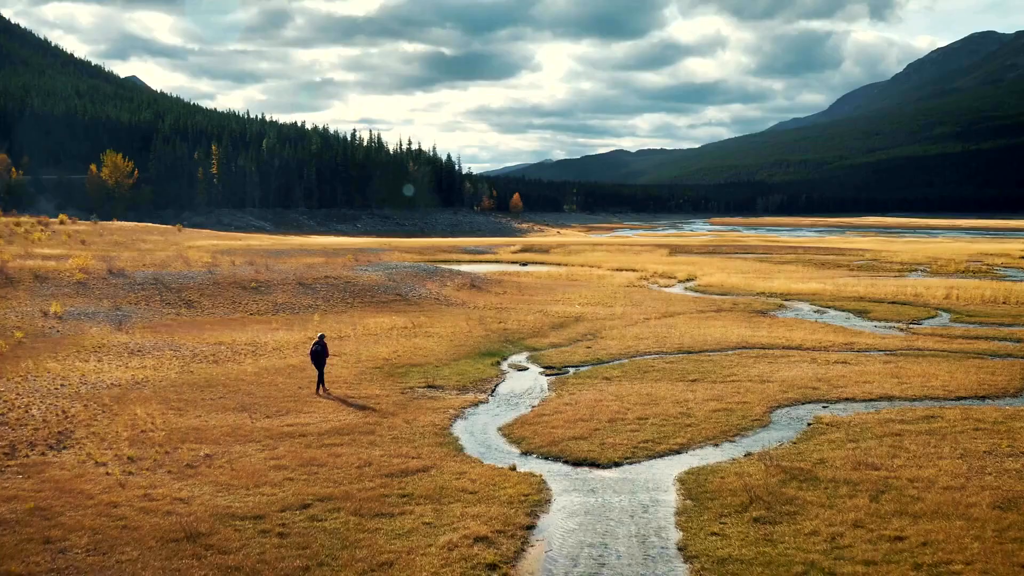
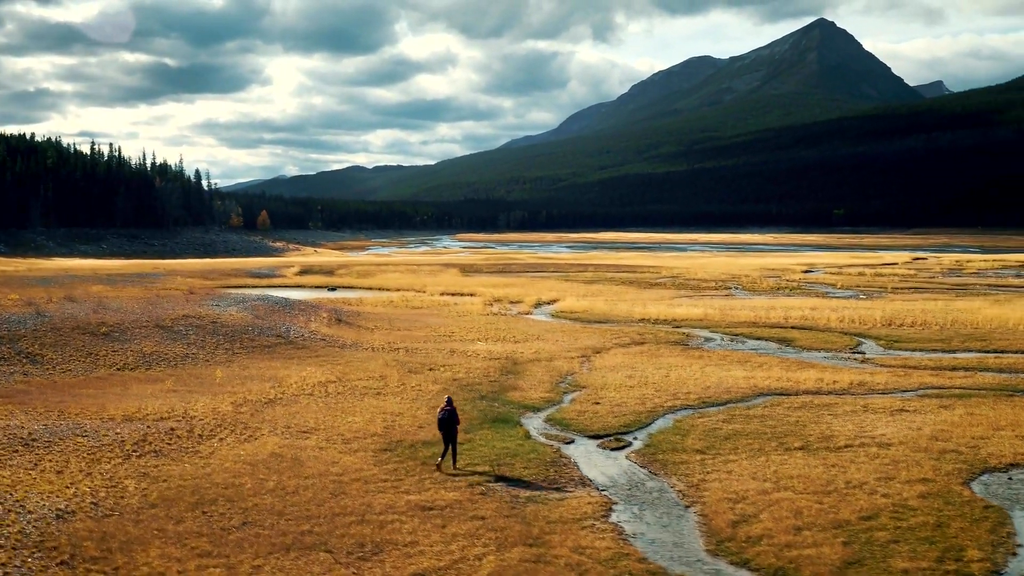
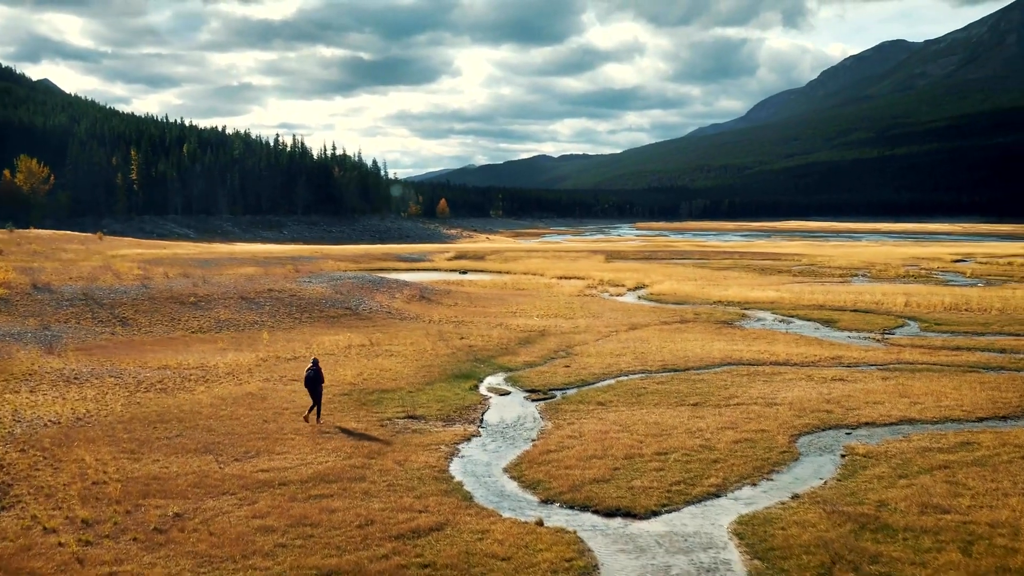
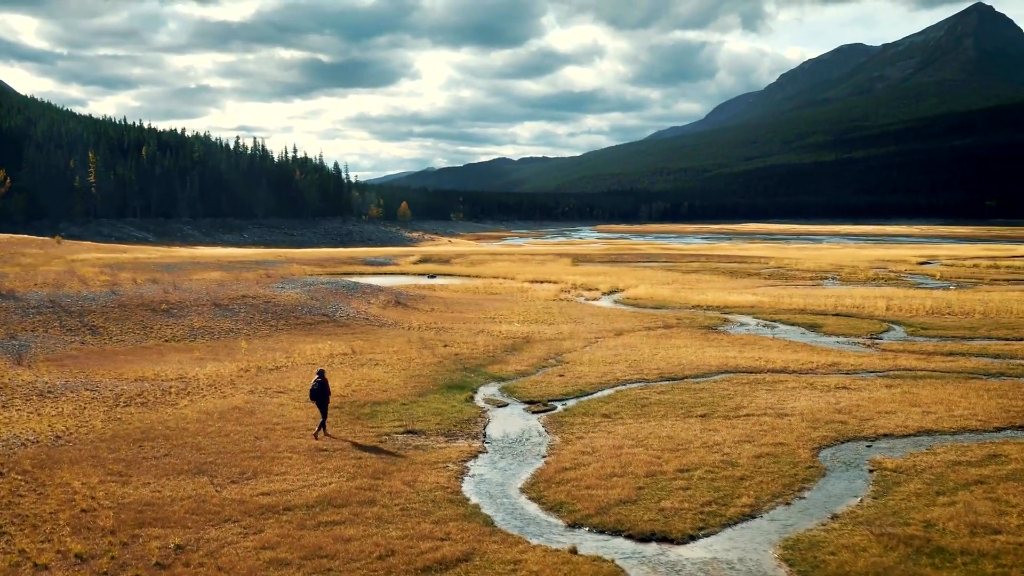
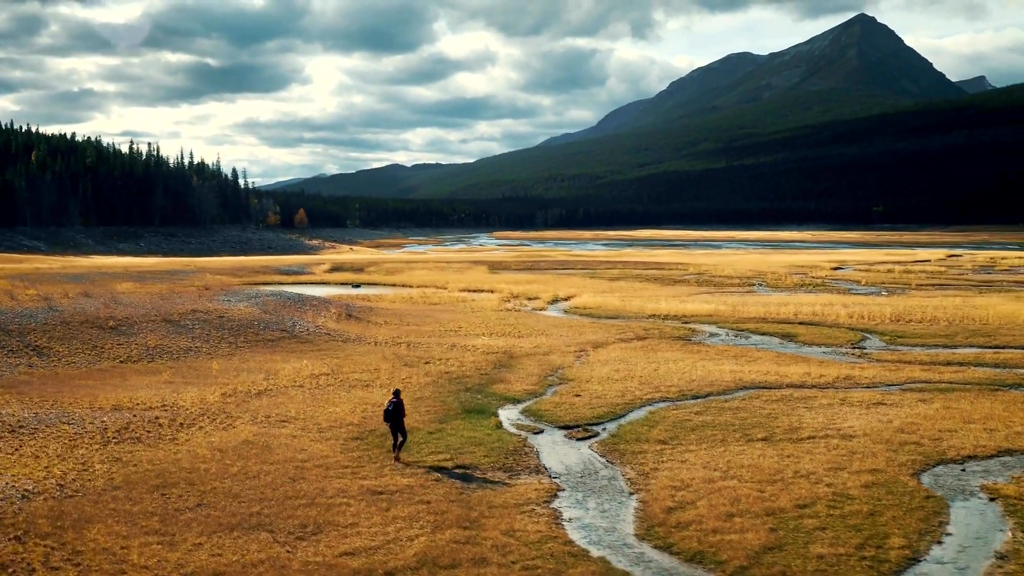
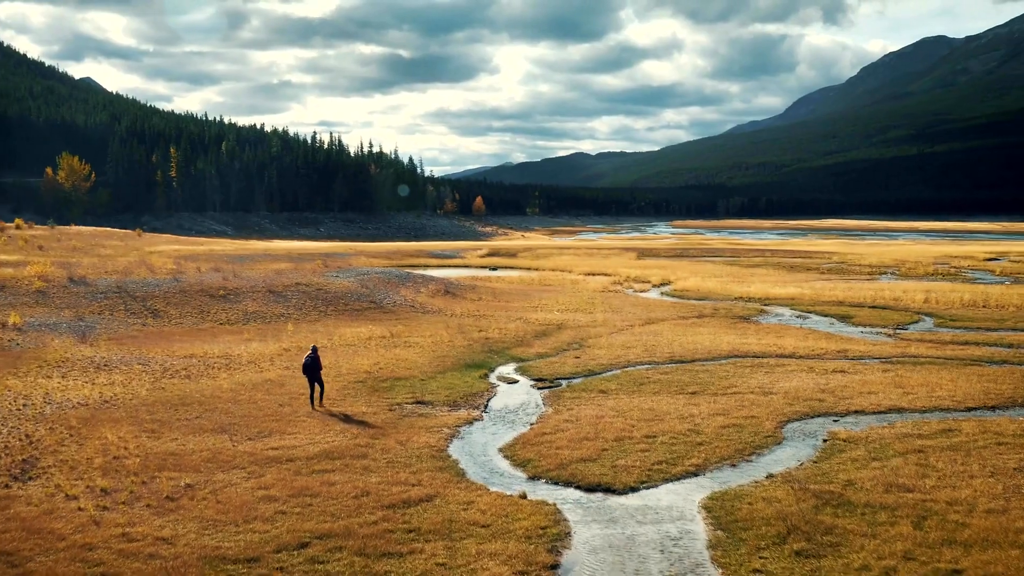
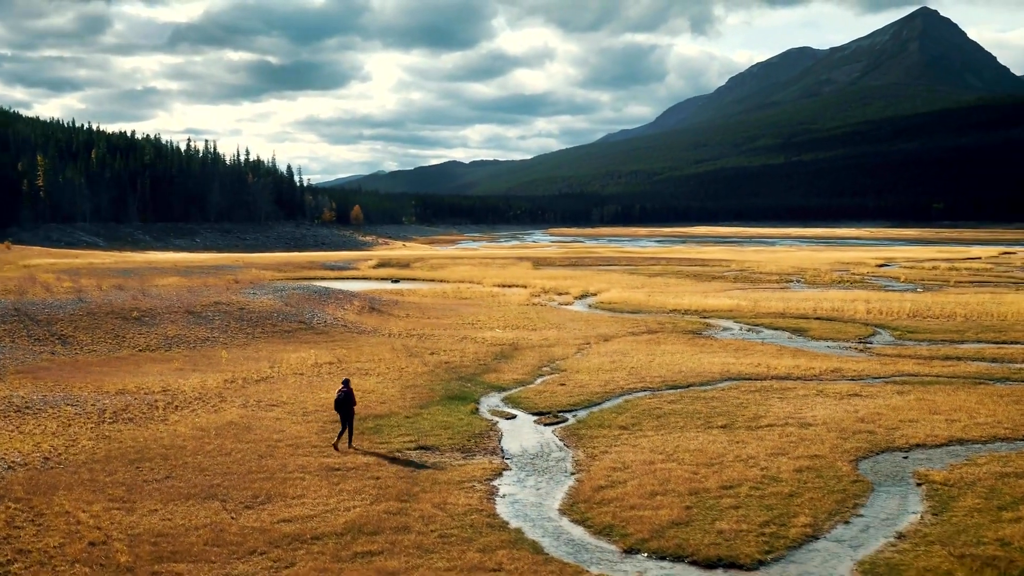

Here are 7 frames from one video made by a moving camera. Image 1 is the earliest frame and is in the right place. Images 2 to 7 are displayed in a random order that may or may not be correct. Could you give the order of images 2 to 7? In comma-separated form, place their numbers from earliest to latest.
6, 3, 4, 7, 5, 2
